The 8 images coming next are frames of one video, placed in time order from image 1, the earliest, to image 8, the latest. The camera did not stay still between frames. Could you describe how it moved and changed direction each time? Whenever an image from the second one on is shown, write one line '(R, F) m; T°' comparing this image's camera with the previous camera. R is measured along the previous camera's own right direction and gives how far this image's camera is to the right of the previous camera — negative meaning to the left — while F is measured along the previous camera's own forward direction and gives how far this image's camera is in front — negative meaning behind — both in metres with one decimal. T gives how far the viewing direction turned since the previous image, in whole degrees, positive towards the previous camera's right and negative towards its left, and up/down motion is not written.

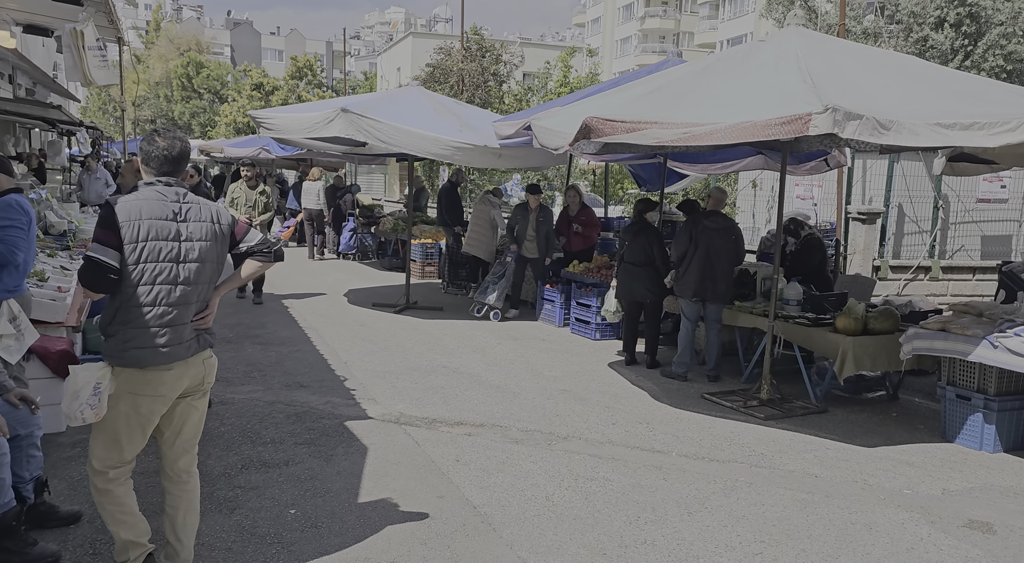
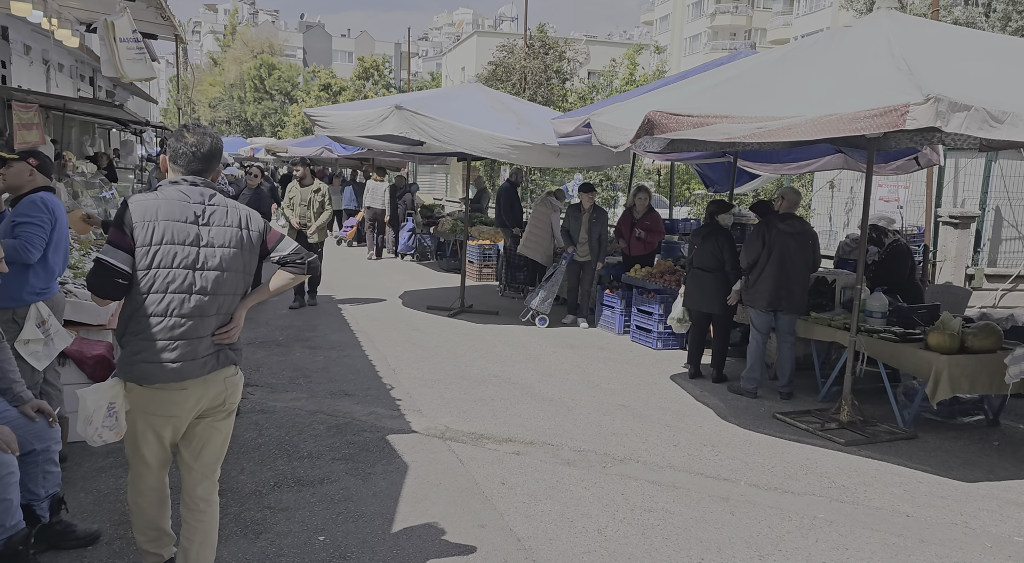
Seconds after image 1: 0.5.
(+0.1, +0.4) m; -5°
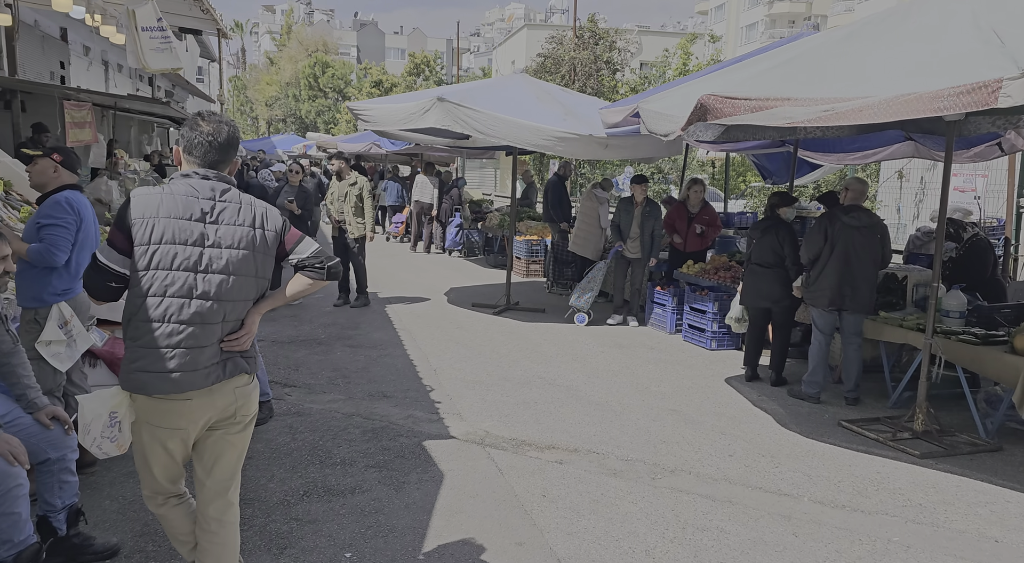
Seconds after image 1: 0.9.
(+0.1, +0.3) m; -4°
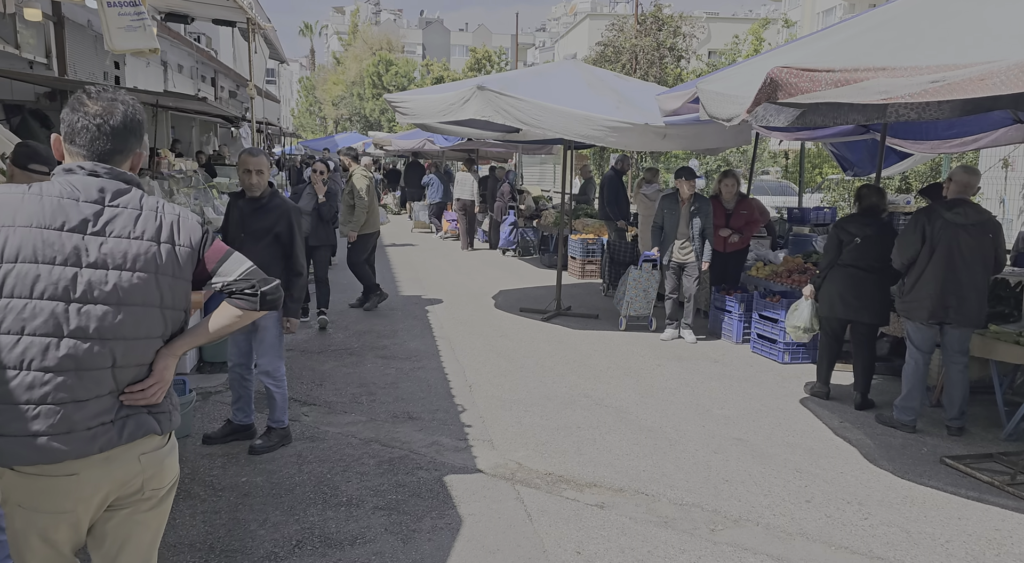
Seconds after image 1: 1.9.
(+0.2, +0.7) m; -5°
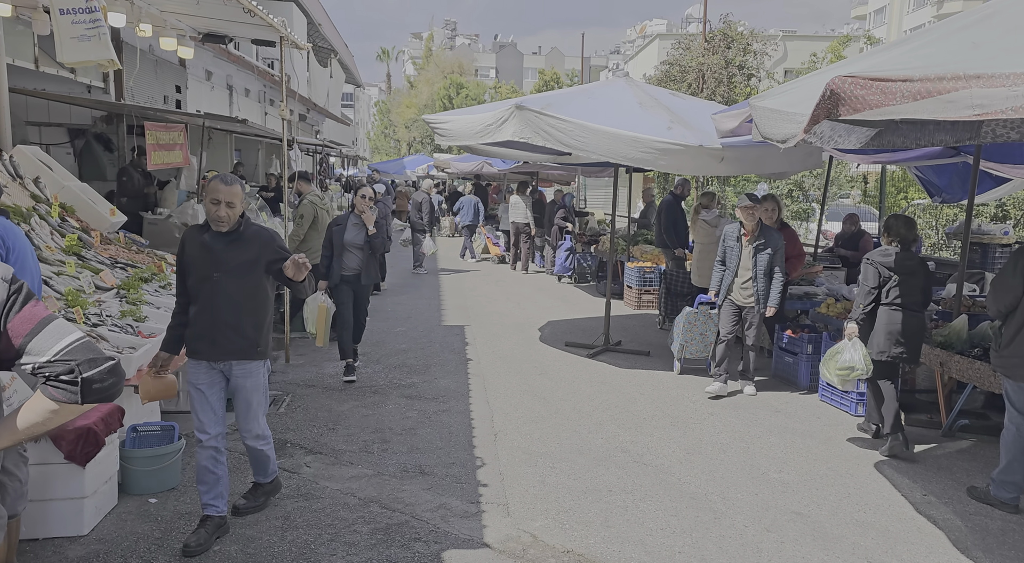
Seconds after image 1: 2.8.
(+0.3, +0.6) m; -5°
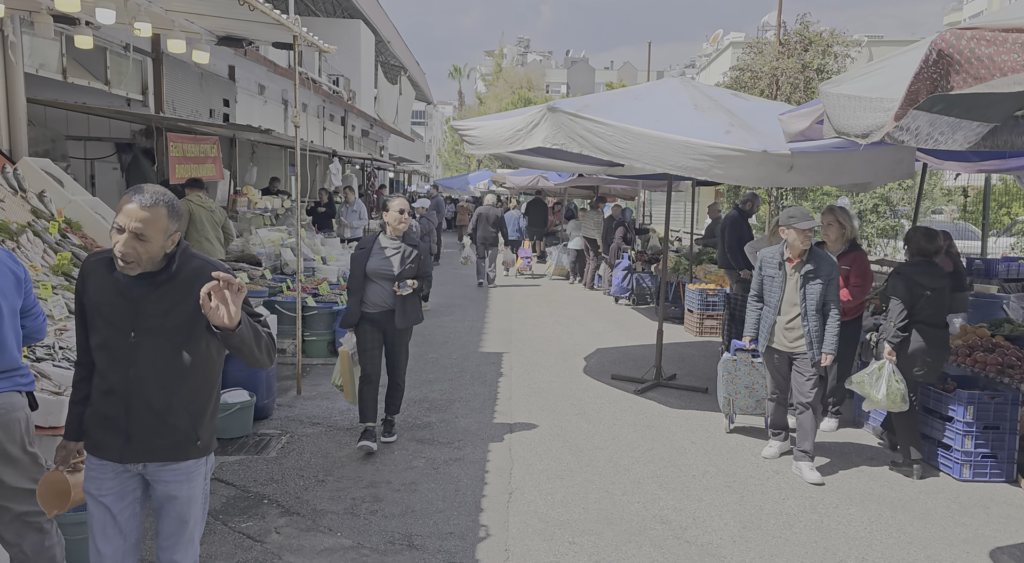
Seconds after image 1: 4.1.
(+0.3, +0.8) m; -5°
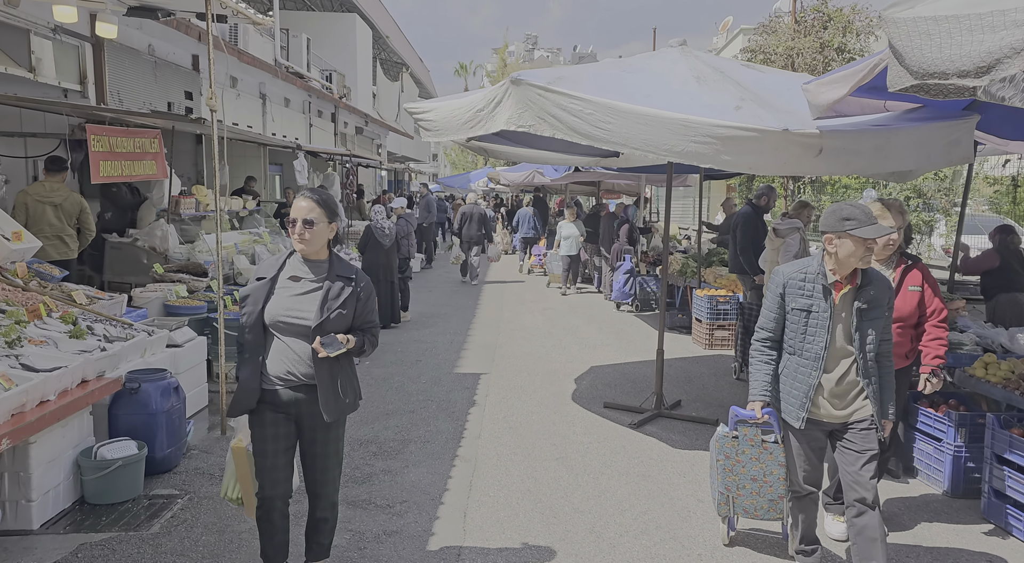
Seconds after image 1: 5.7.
(+0.3, +1.1) m; -1°
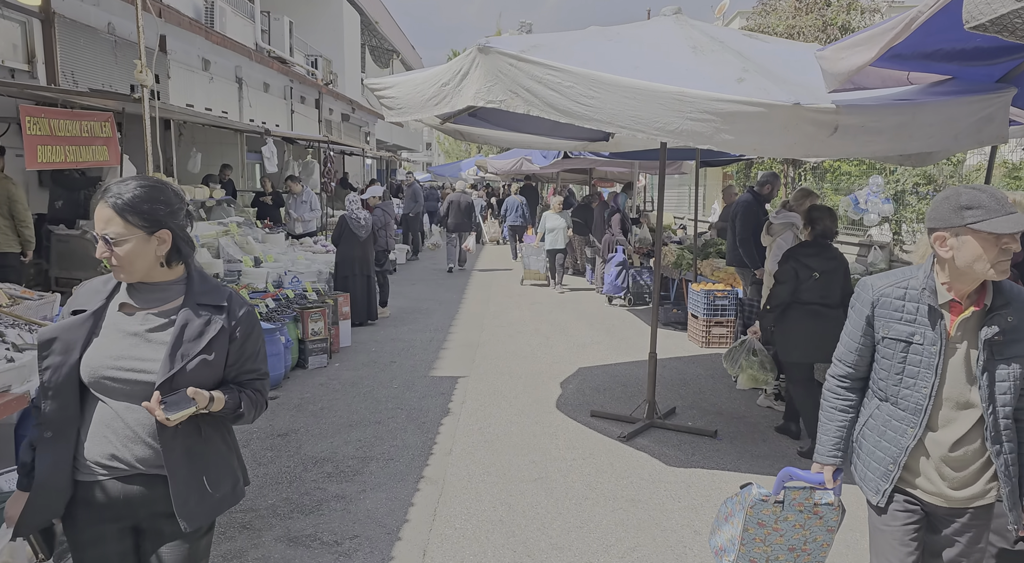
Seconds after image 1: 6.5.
(+0.1, +0.6) m; 0°
